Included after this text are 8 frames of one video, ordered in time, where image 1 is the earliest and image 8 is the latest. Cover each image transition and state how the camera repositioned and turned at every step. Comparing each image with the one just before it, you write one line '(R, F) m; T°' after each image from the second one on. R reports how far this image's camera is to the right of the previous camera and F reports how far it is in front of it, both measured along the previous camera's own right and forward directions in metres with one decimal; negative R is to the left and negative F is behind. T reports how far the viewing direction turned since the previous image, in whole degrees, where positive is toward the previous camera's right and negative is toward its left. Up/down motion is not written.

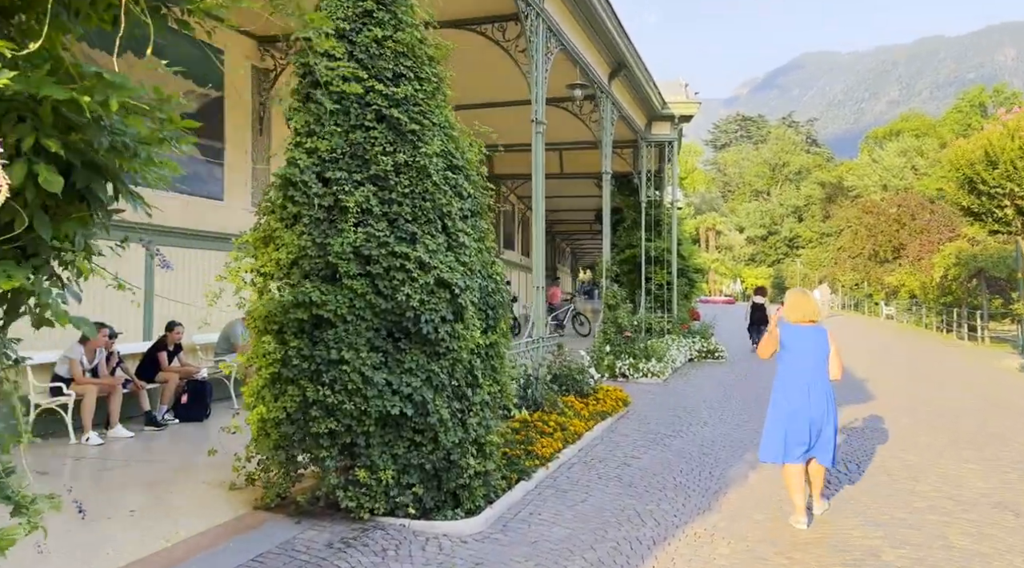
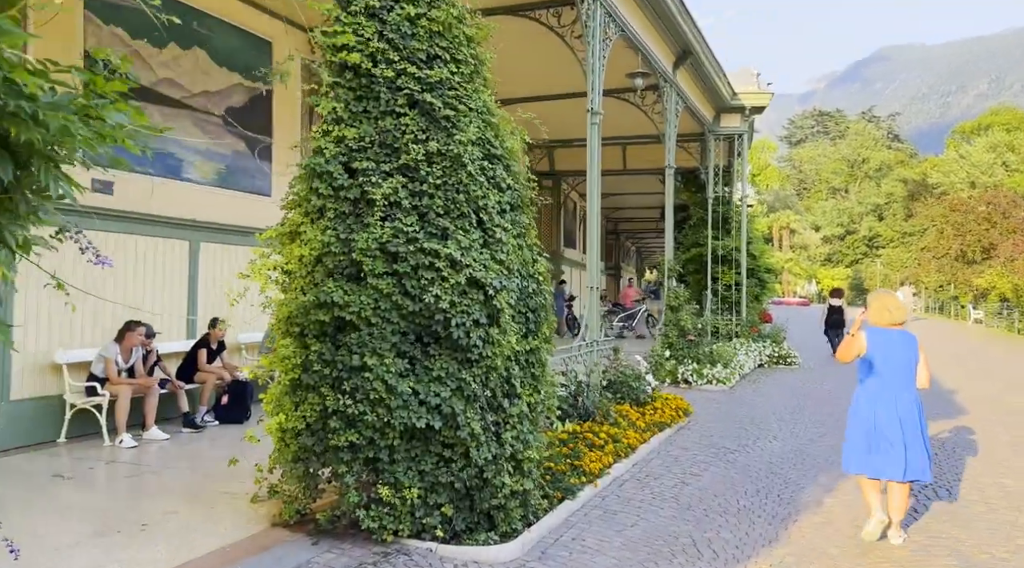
(+0.2, +0.5) m; -5°
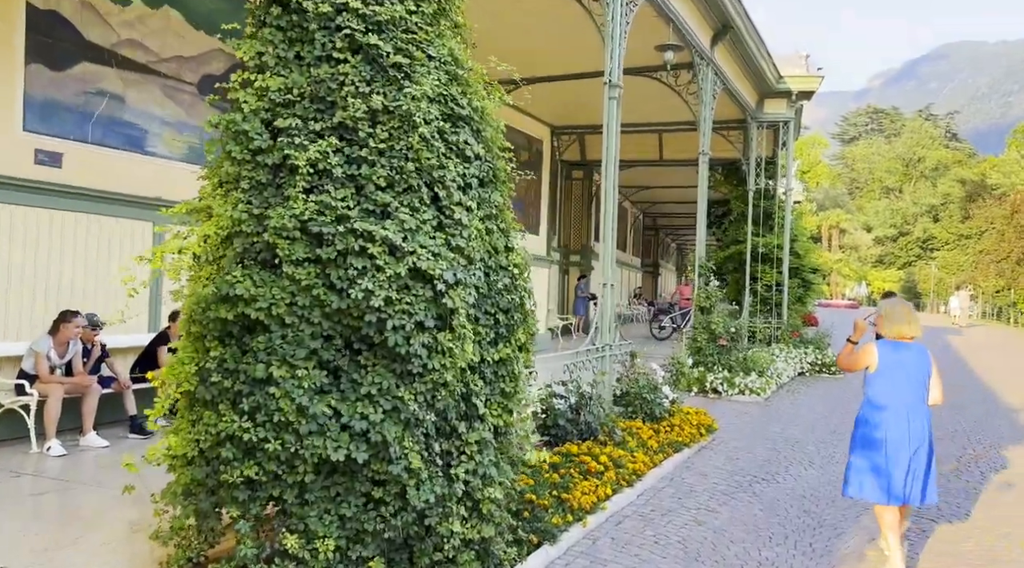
(+0.4, +1.0) m; -3°
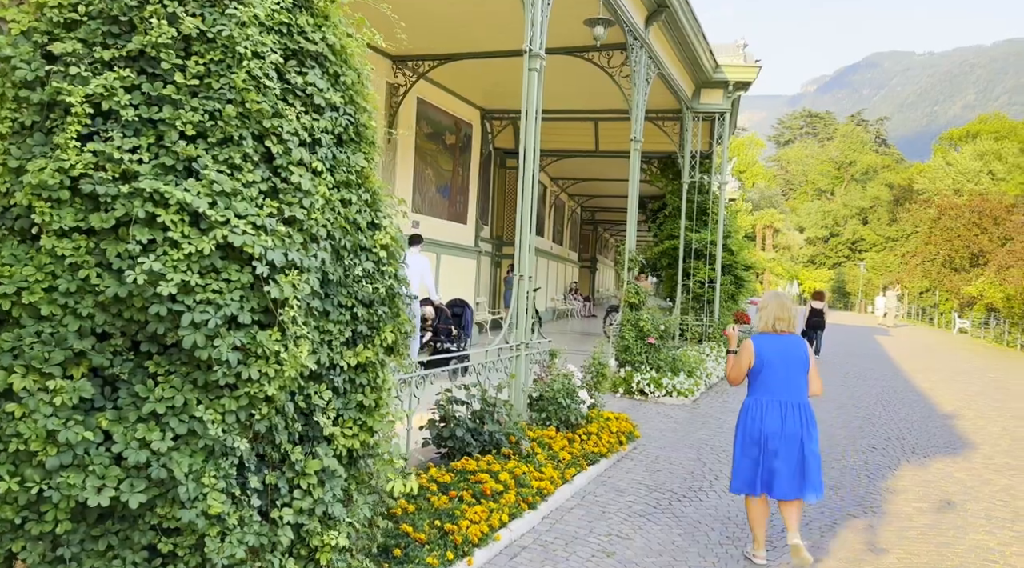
(+0.3, +0.8) m; +4°
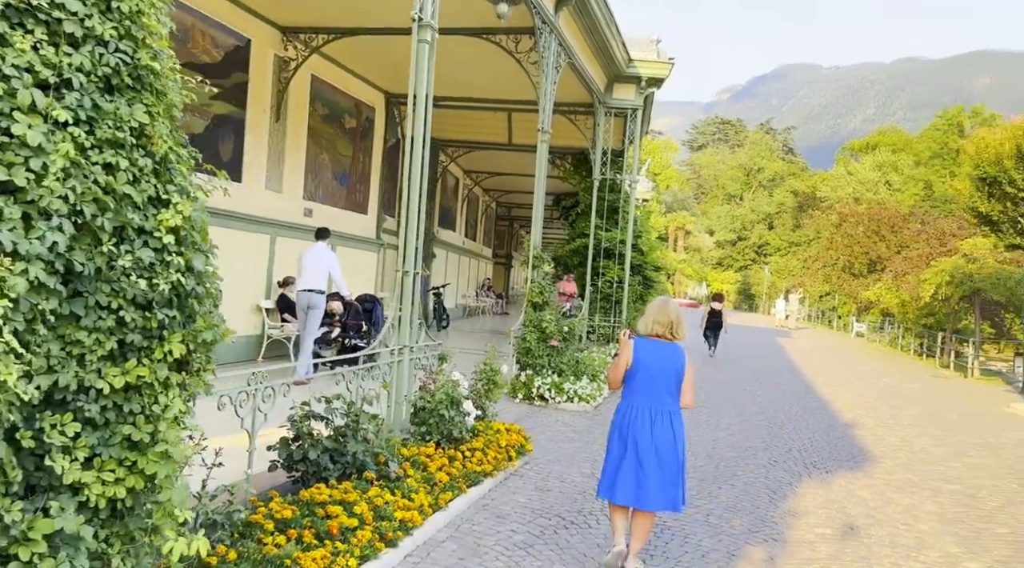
(+0.3, +0.7) m; +6°
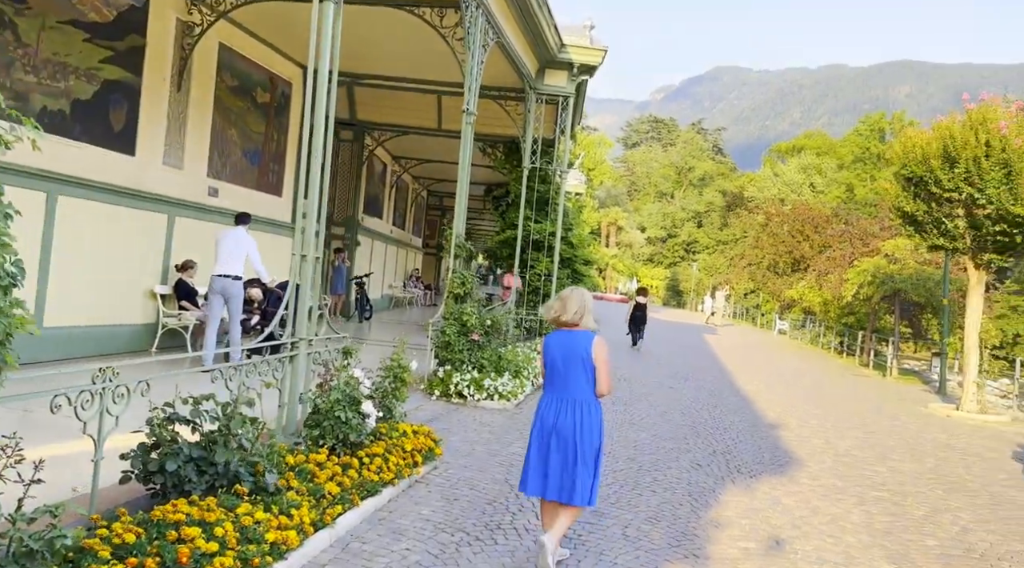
(+0.2, +0.5) m; +5°
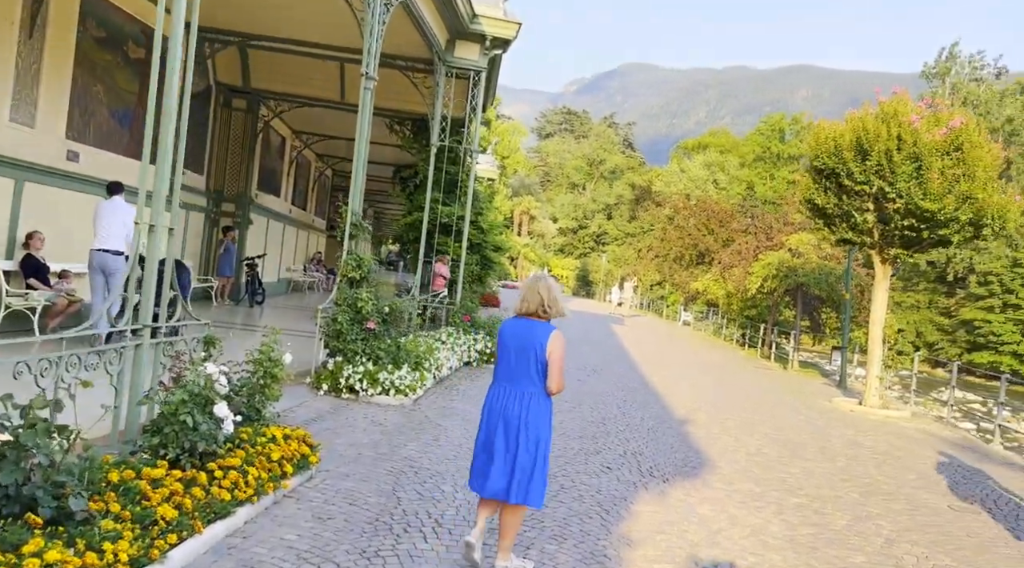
(+0.1, +0.7) m; +7°
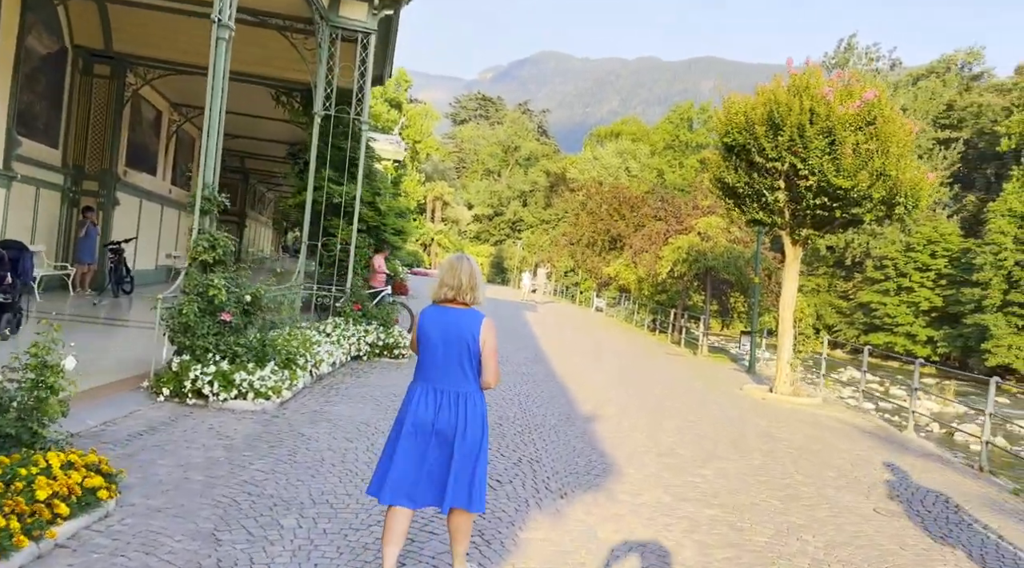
(+0.3, +0.9) m; +6°
